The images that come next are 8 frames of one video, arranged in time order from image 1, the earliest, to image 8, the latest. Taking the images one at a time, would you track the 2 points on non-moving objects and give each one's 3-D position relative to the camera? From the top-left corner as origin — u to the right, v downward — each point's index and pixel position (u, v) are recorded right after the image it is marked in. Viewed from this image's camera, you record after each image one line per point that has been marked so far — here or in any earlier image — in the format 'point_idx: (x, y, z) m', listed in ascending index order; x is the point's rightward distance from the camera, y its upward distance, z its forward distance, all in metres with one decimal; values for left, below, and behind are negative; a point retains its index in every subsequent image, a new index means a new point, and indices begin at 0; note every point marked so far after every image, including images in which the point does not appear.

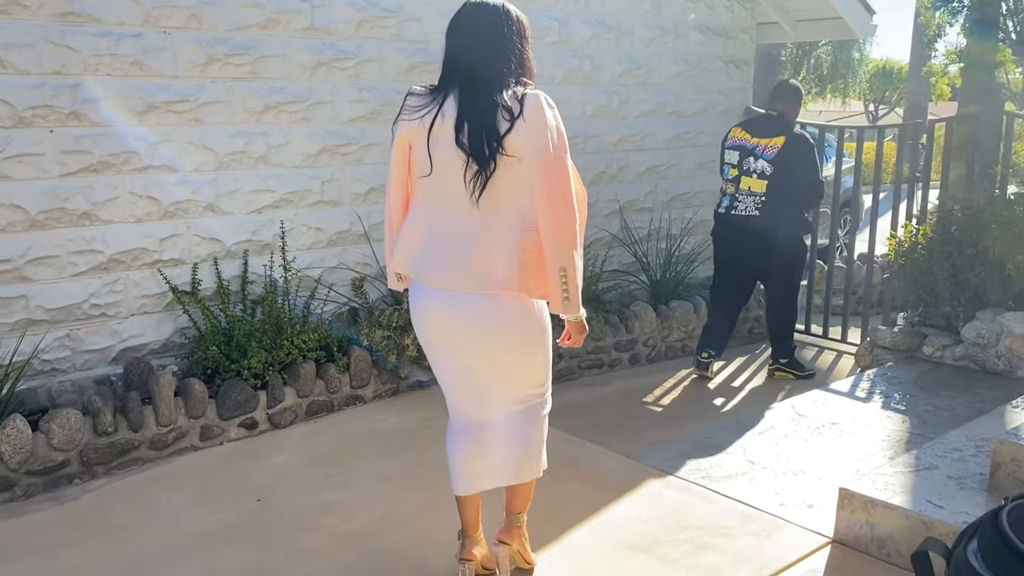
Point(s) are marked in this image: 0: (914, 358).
0: (+2.5, -0.4, +5.4) m
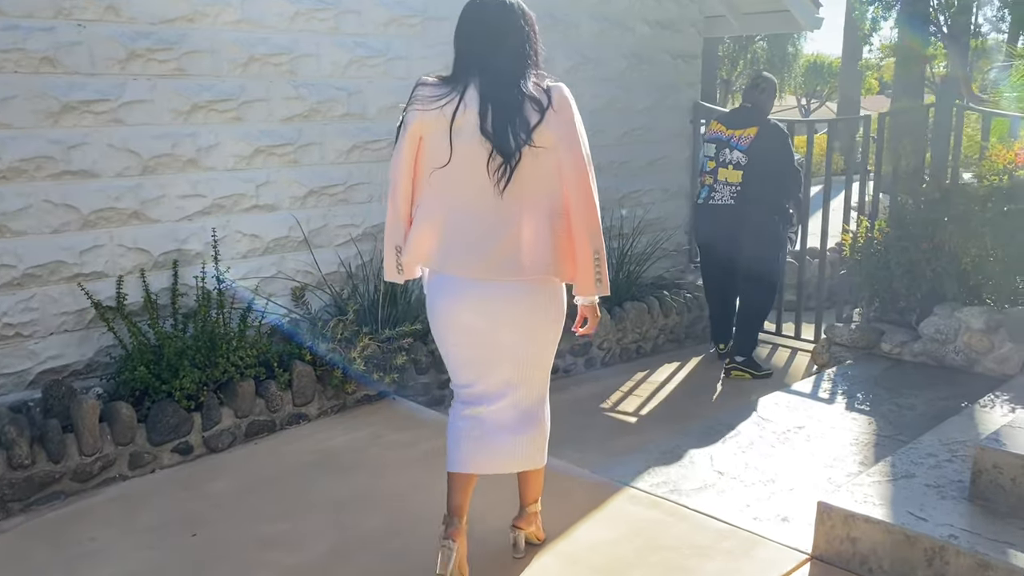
0: (+2.2, -0.4, +5.3) m
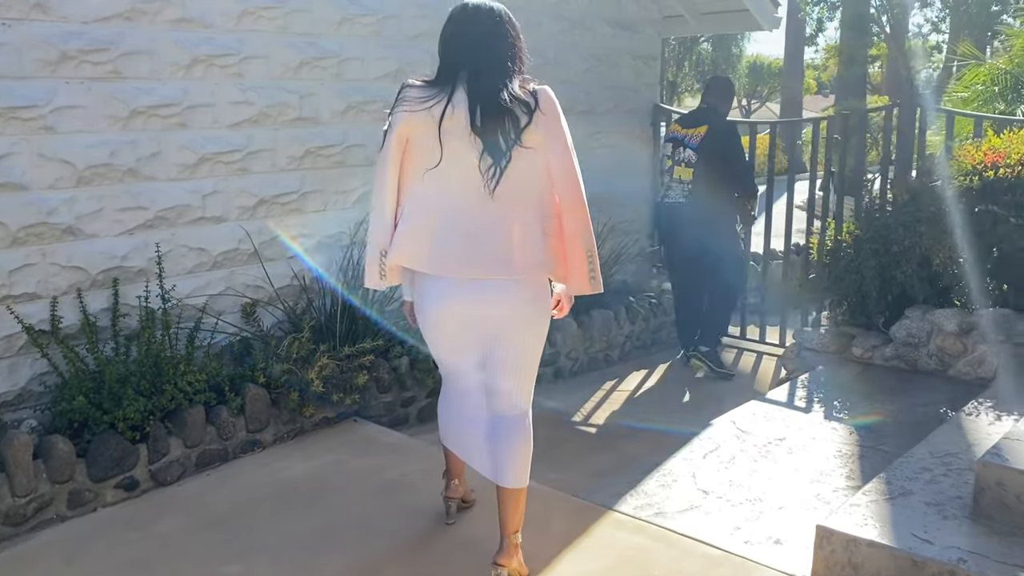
0: (+2.0, -0.4, +5.2) m
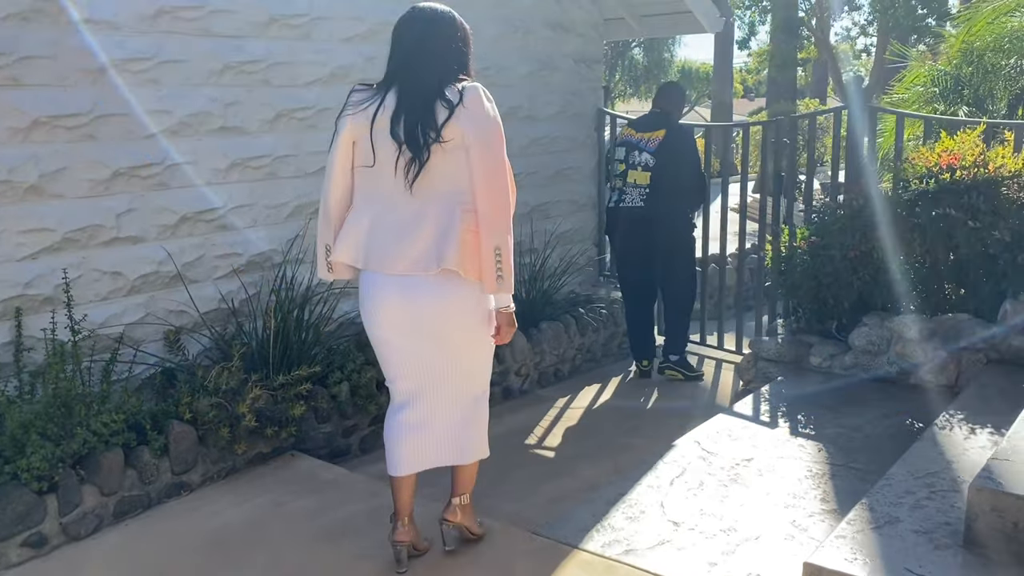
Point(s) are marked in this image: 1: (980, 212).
0: (+1.7, -0.5, +5.1) m
1: (+2.4, +0.4, +4.6) m
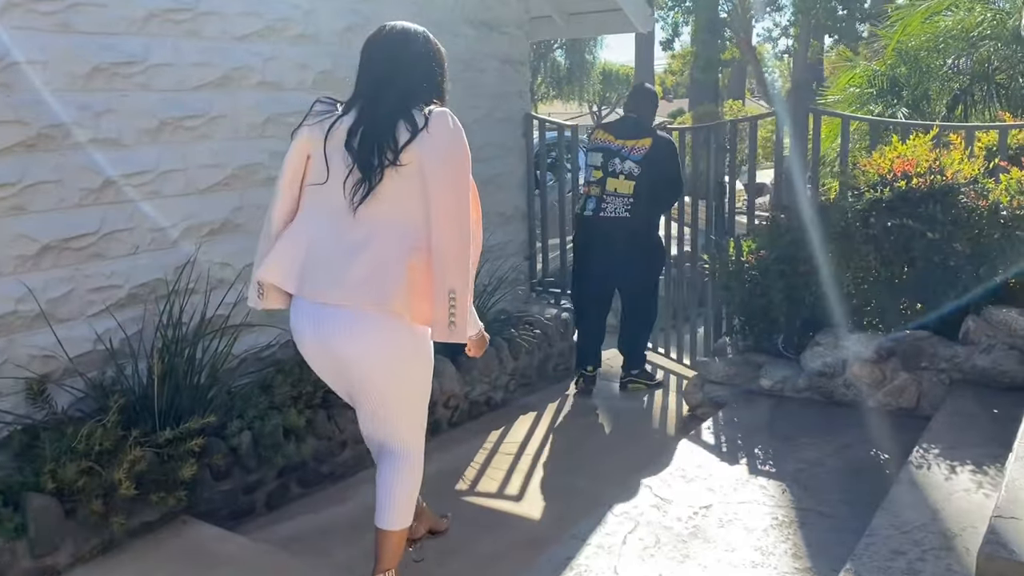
0: (+1.3, -0.6, +4.7) m
1: (+2.0, +0.3, +4.3) m
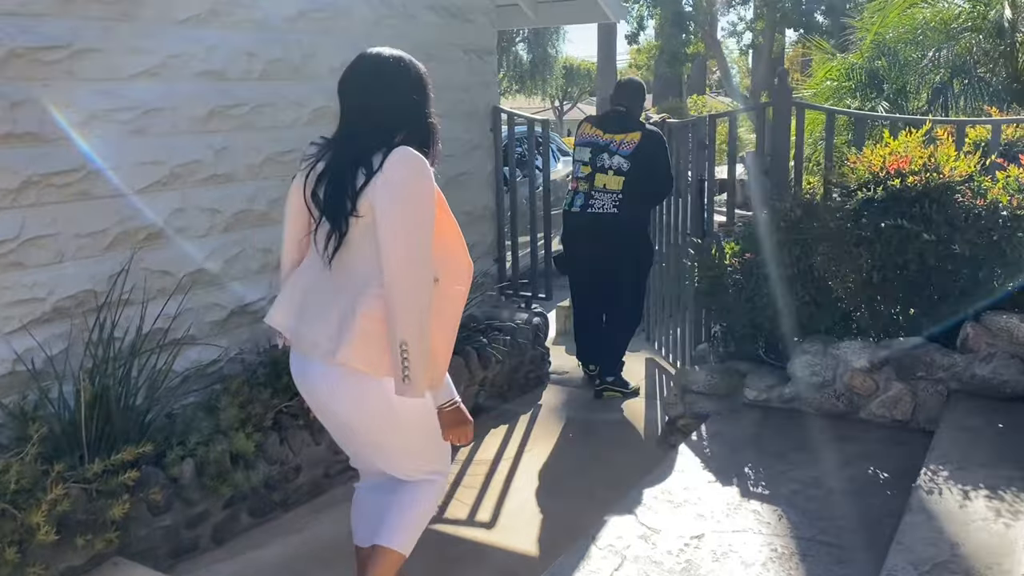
0: (+1.1, -0.6, +4.4) m
1: (+1.9, +0.3, +4.0) m
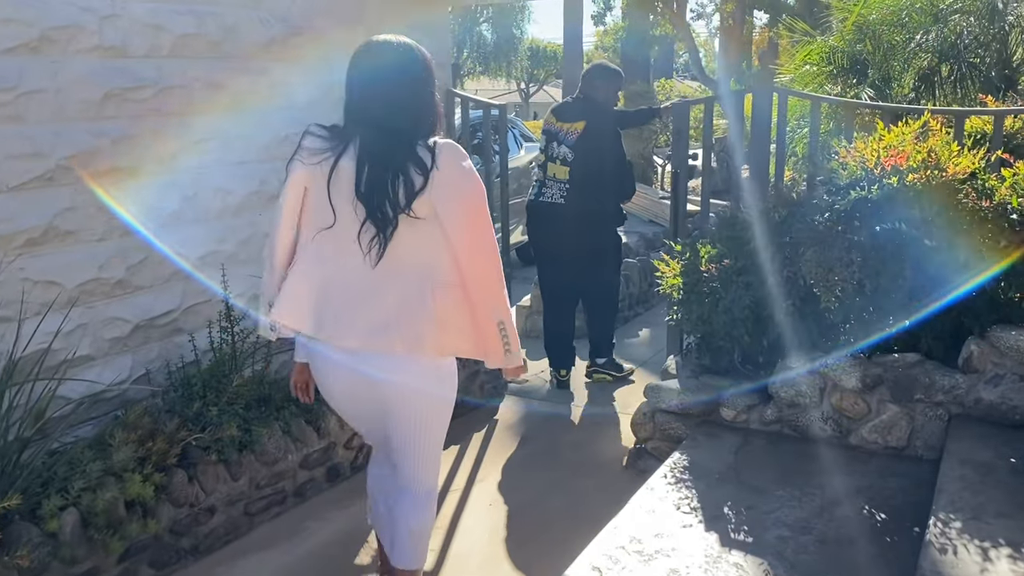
0: (+0.9, -0.6, +4.0) m
1: (+1.7, +0.3, +3.6) m
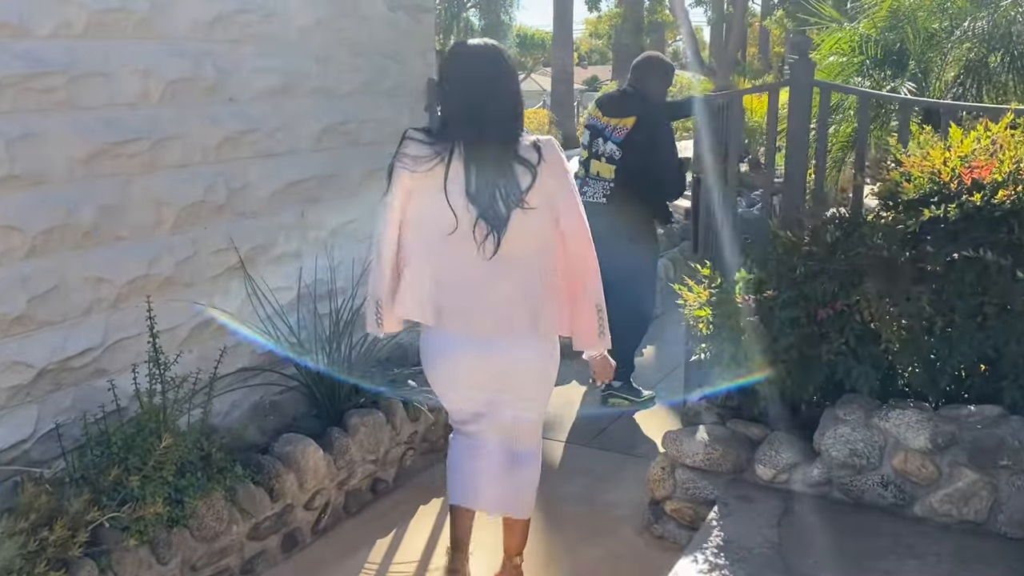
0: (+0.9, -0.7, +3.3) m
1: (+1.7, +0.1, +2.9) m
